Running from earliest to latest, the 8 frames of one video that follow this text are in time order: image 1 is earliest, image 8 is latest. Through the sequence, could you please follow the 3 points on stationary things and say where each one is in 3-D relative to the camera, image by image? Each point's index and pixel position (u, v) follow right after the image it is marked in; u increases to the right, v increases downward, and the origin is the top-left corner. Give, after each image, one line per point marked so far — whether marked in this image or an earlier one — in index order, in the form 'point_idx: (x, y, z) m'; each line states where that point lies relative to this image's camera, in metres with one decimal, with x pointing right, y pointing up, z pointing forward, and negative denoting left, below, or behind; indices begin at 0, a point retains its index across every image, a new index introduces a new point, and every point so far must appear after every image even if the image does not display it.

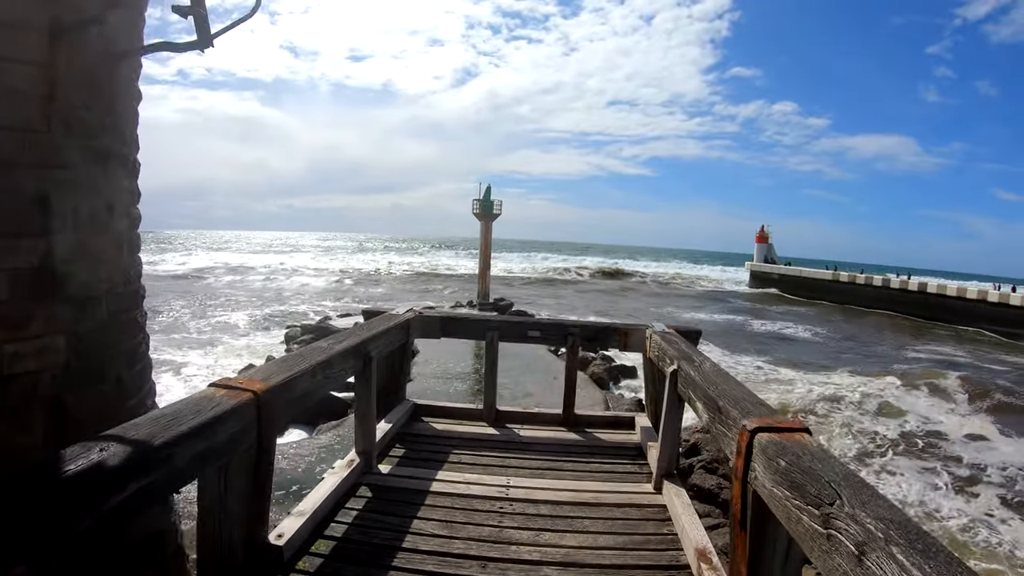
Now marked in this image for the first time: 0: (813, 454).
0: (+0.8, -0.4, +1.4) m
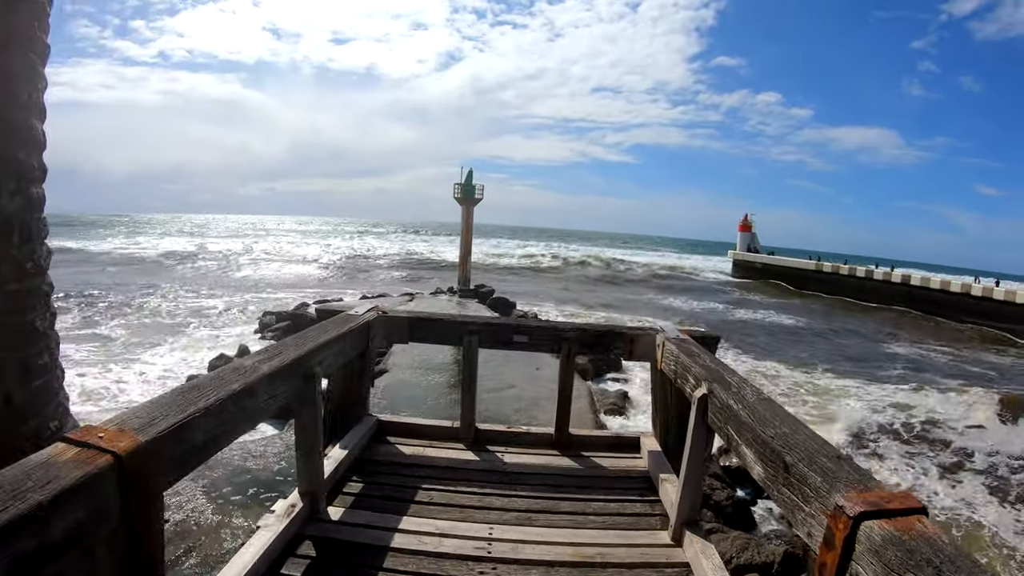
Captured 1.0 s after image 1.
0: (+0.7, -0.5, +0.9) m
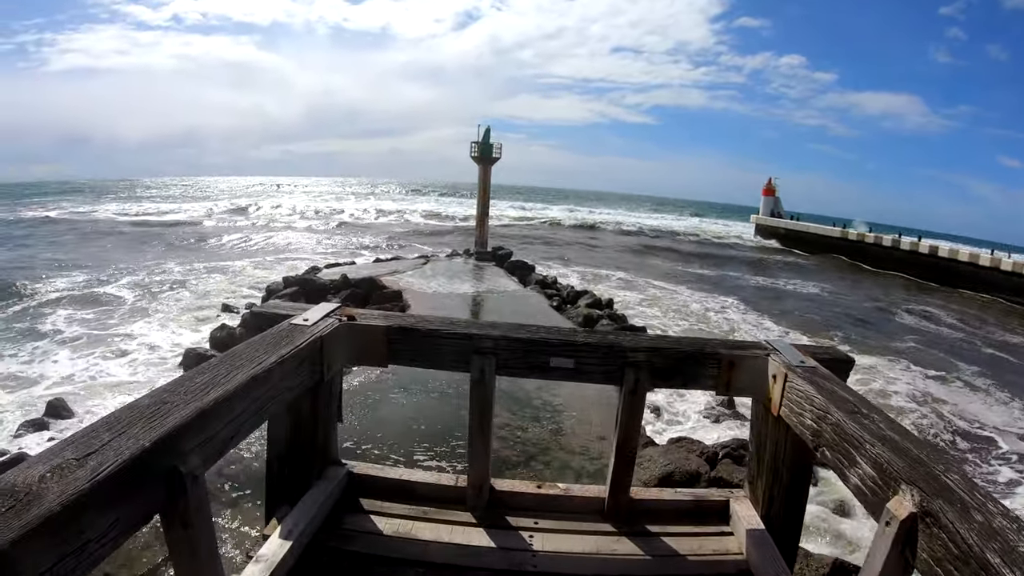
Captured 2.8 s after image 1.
0: (+0.8, -0.6, 0.0) m
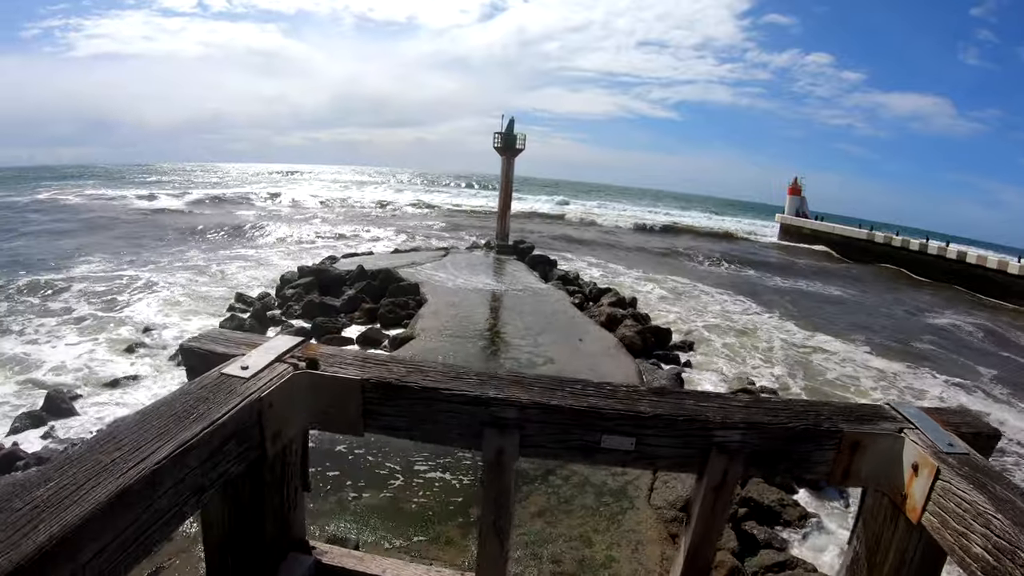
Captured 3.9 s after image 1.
0: (+0.8, -0.7, -0.5) m
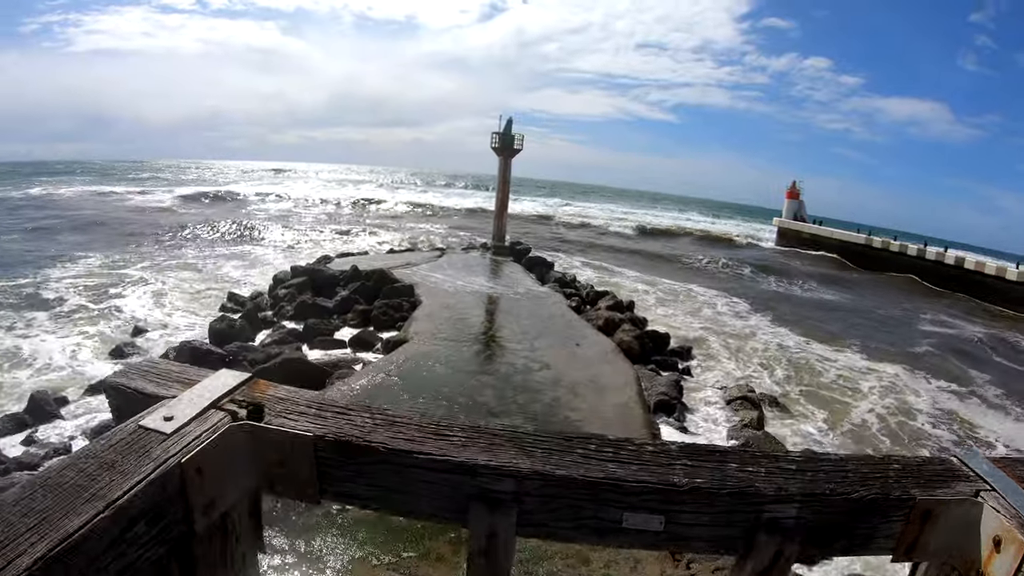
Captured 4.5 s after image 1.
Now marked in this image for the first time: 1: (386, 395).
0: (+0.8, -0.8, -0.8) m
1: (-1.6, -1.3, +7.1) m
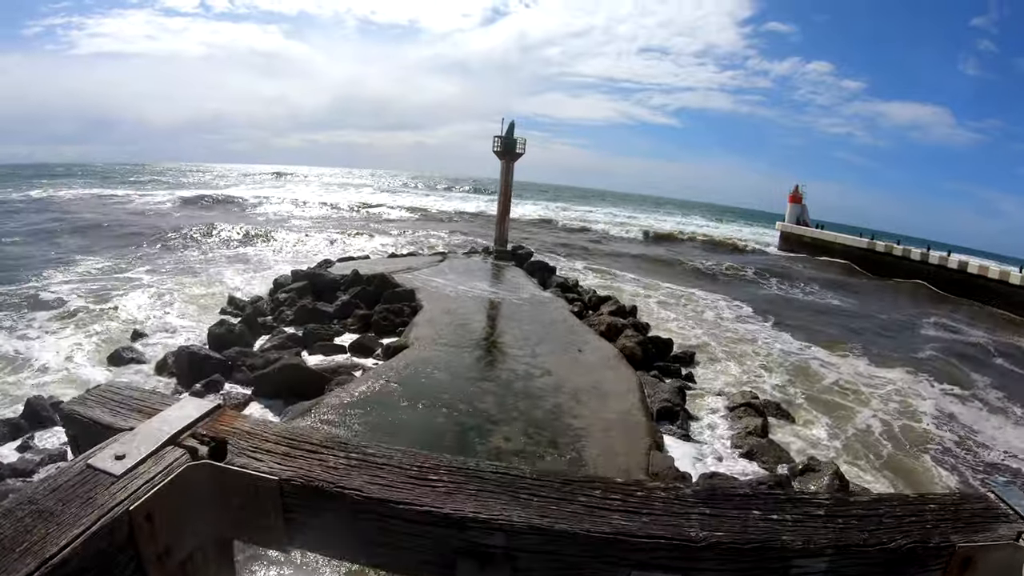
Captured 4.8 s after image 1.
0: (+0.8, -0.8, -0.9) m
1: (-1.6, -1.4, +7.0) m
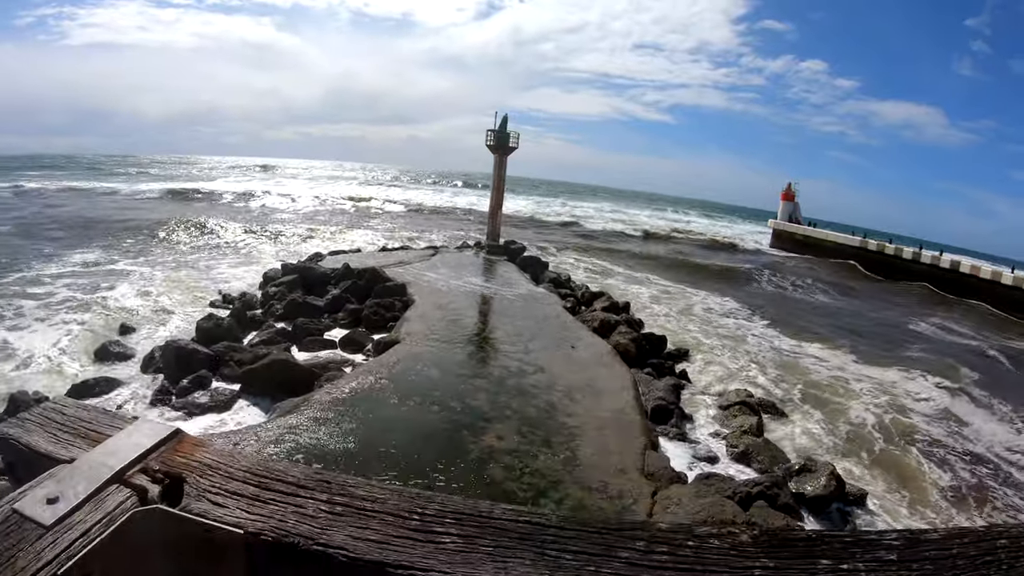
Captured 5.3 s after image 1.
0: (+0.8, -0.8, -1.1) m
1: (-1.7, -1.3, +6.8) m
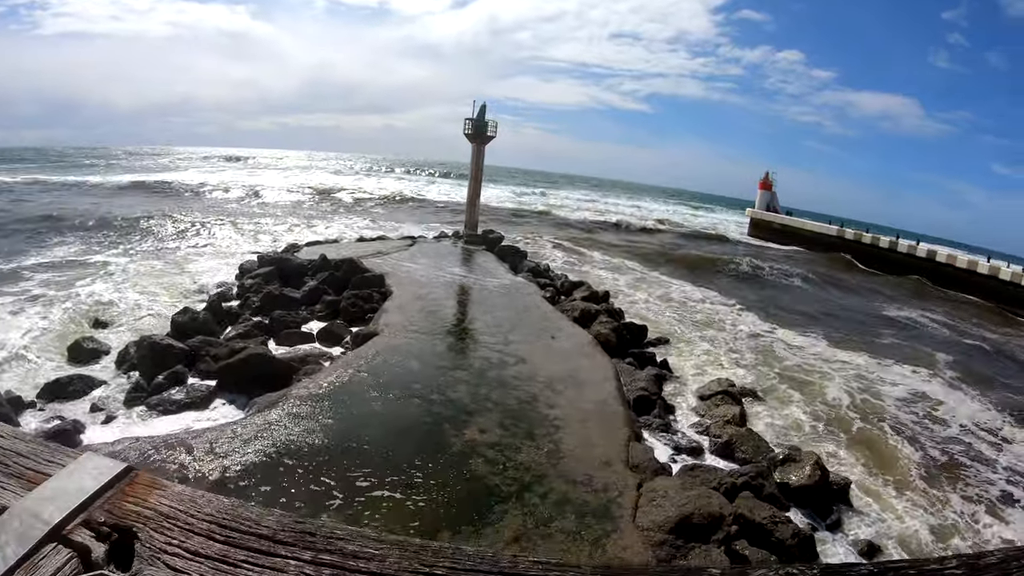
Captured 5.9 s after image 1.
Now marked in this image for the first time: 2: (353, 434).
0: (+0.9, -0.8, -1.2) m
1: (-1.9, -1.2, +6.5) m
2: (-1.6, -1.5, +5.6) m
